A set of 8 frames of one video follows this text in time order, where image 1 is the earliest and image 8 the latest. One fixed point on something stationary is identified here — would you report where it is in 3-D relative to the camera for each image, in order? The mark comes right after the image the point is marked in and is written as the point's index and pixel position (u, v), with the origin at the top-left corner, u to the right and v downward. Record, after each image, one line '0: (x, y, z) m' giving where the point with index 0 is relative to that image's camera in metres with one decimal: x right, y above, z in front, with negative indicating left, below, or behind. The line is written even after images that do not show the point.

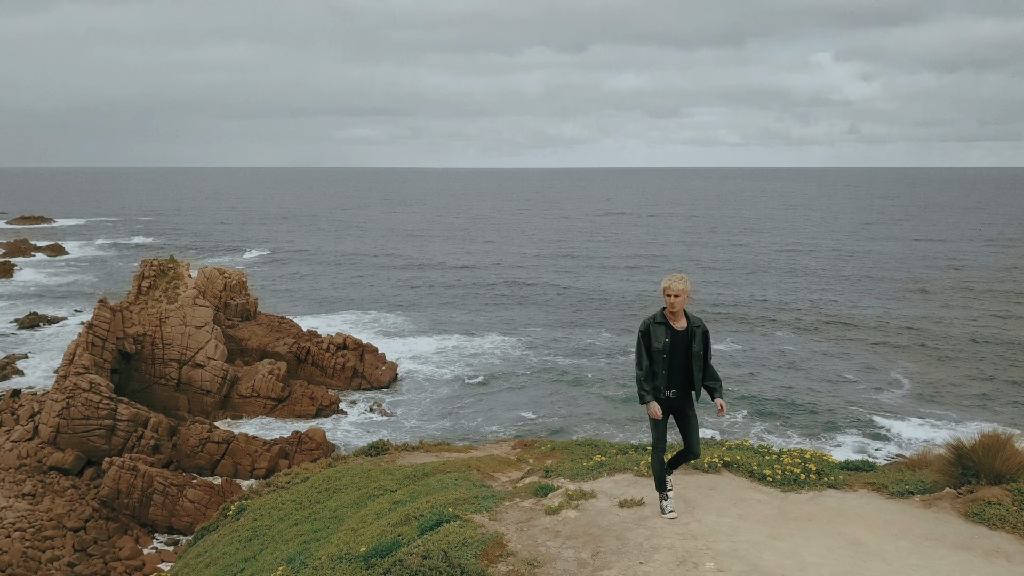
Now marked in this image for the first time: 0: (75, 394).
0: (-13.6, -3.3, +19.2) m
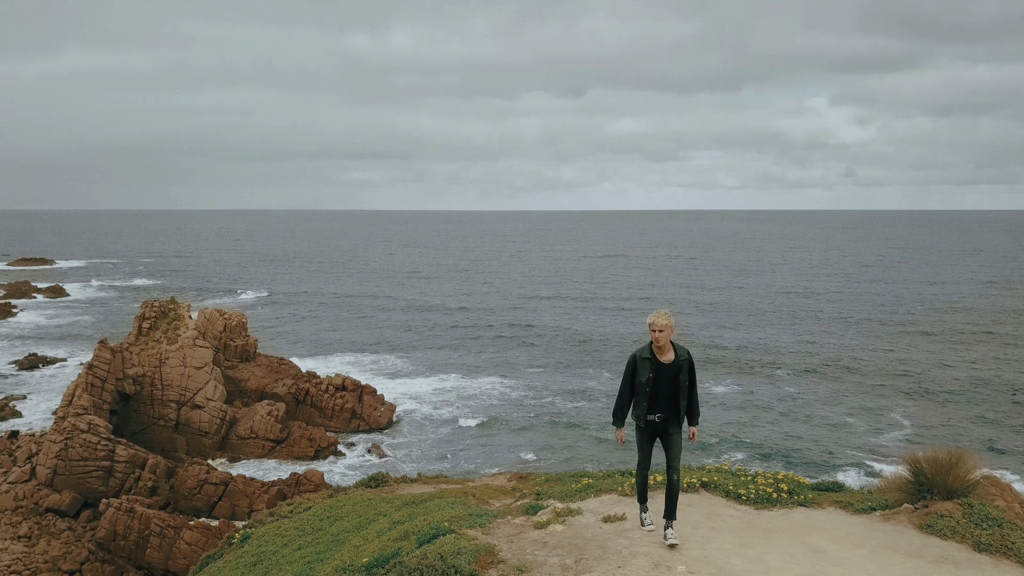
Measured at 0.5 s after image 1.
0: (-13.6, -4.5, +19.1) m
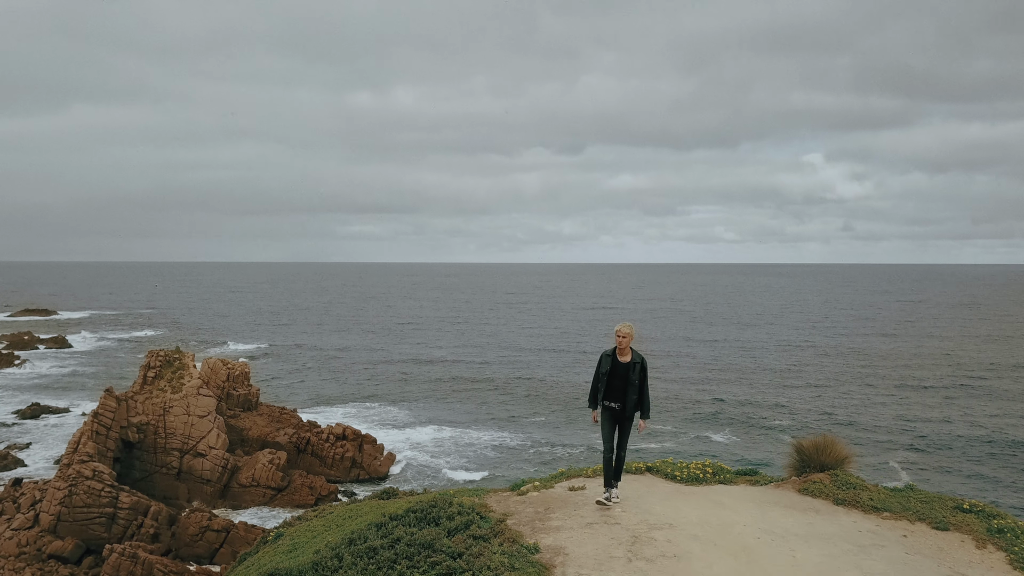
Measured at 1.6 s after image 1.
0: (-13.6, -6.1, +19.2) m
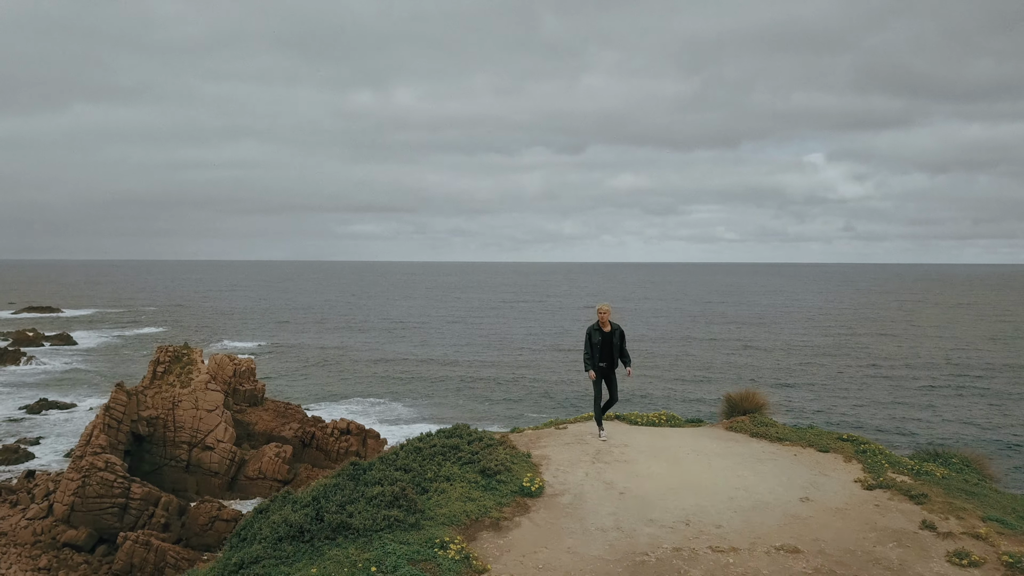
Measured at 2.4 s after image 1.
0: (-13.6, -6.0, +19.6) m
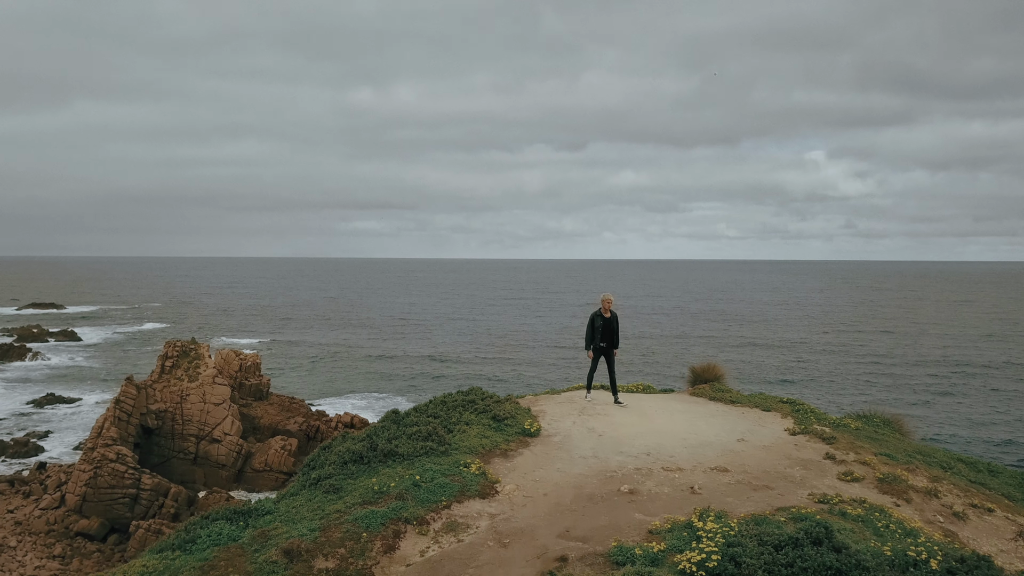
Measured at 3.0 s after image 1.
0: (-13.5, -5.8, +20.0) m
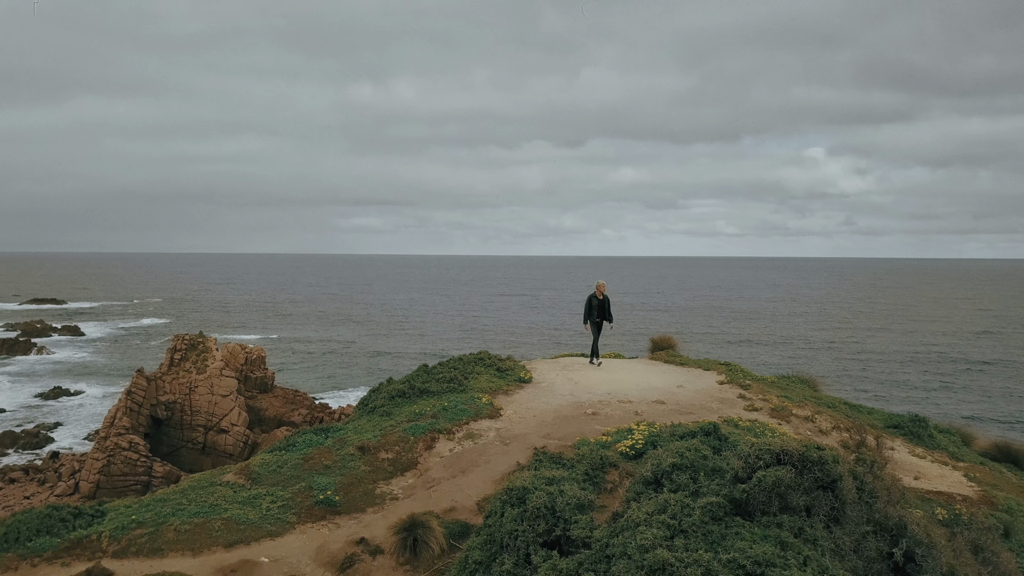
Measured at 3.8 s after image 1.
0: (-13.5, -5.7, +20.5) m
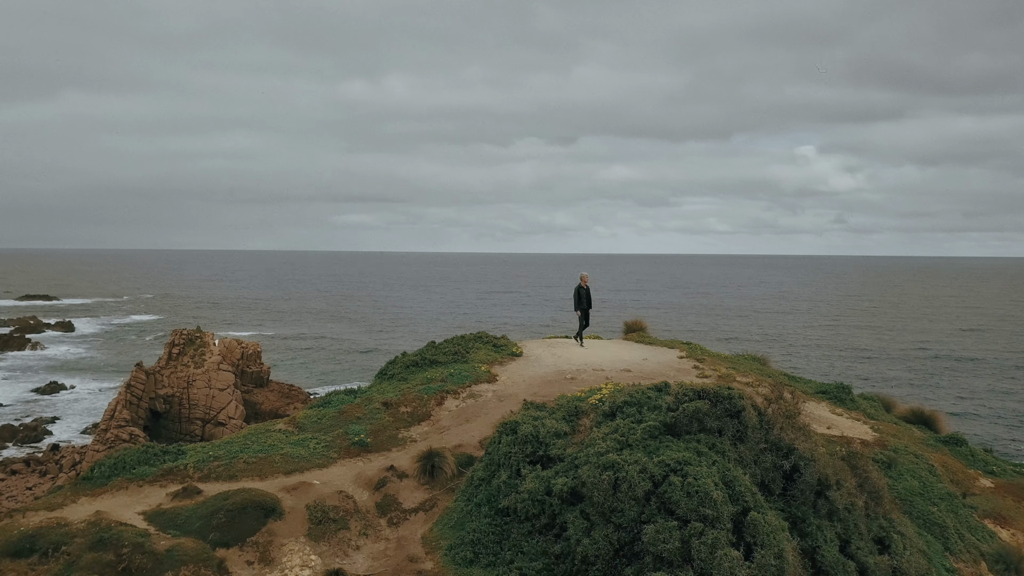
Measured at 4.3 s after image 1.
0: (-13.8, -5.5, +20.9) m
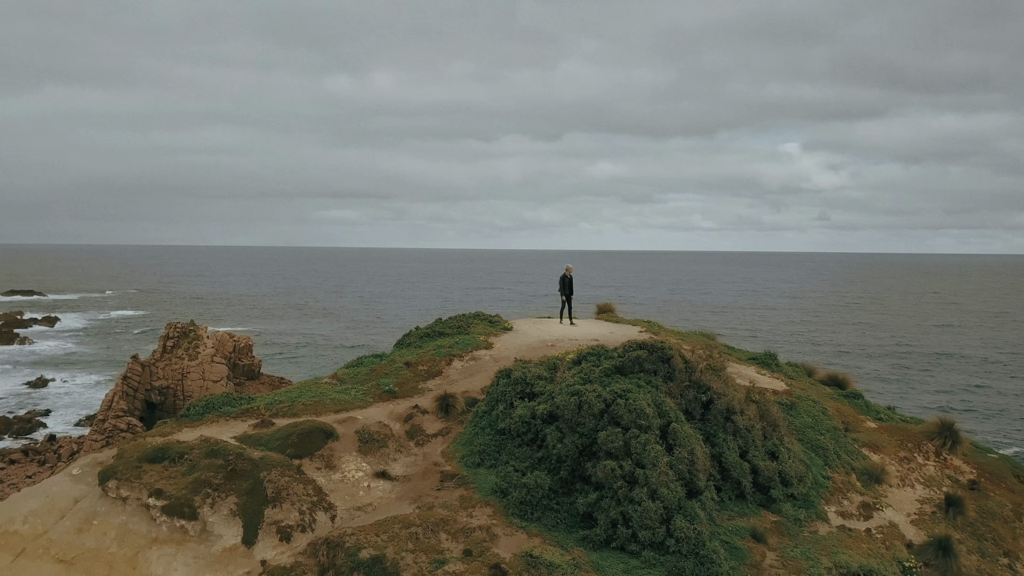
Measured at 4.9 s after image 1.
0: (-14.2, -5.3, +21.5) m
